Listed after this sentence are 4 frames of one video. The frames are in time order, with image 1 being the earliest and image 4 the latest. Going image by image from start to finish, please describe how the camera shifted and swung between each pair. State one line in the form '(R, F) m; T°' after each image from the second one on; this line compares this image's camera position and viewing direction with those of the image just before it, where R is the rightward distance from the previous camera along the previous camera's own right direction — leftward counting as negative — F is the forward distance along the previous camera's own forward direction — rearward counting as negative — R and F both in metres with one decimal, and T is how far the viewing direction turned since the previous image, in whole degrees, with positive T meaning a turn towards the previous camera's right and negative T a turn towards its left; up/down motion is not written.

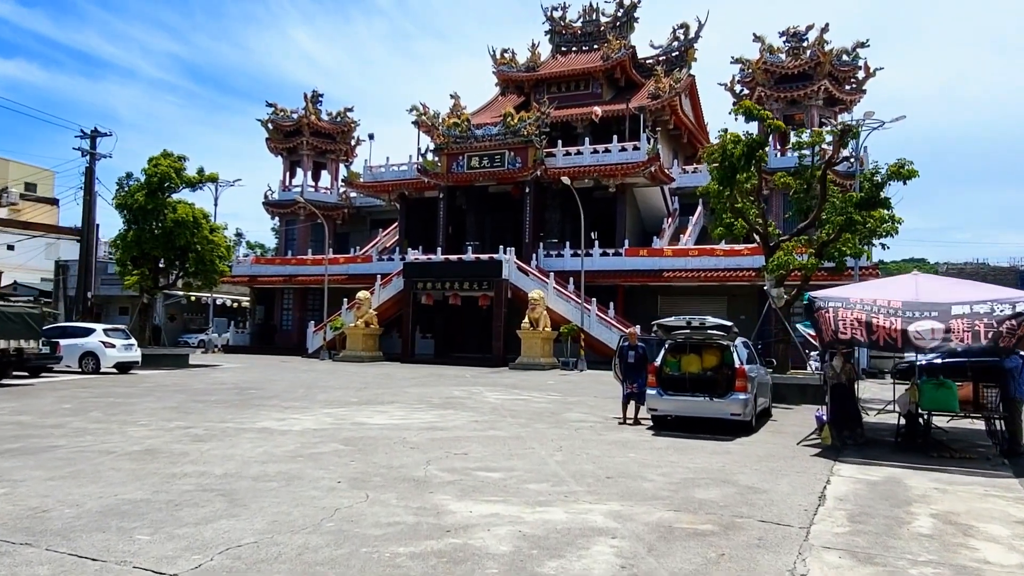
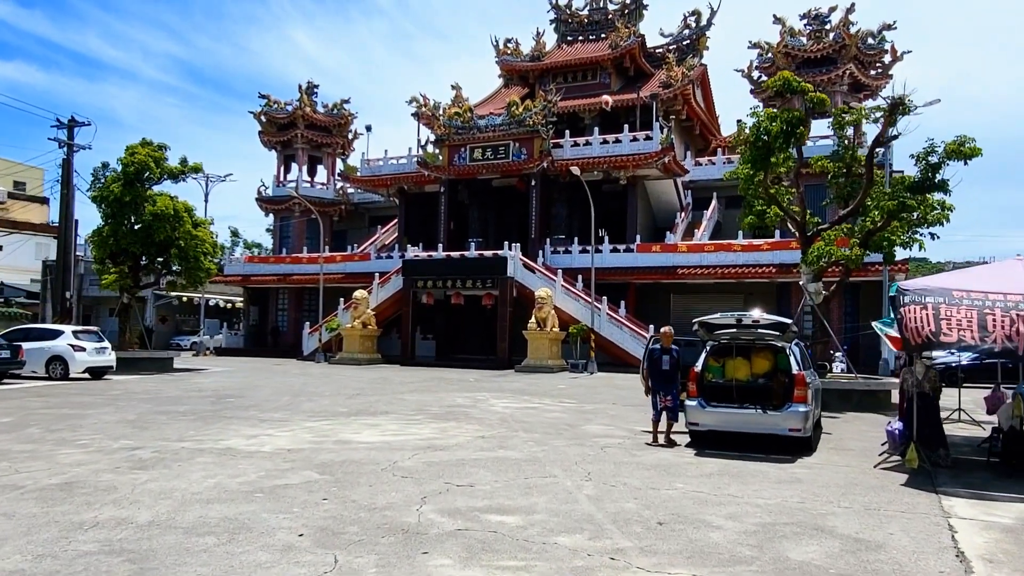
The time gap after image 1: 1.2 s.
(-0.2, +2.1) m; 0°
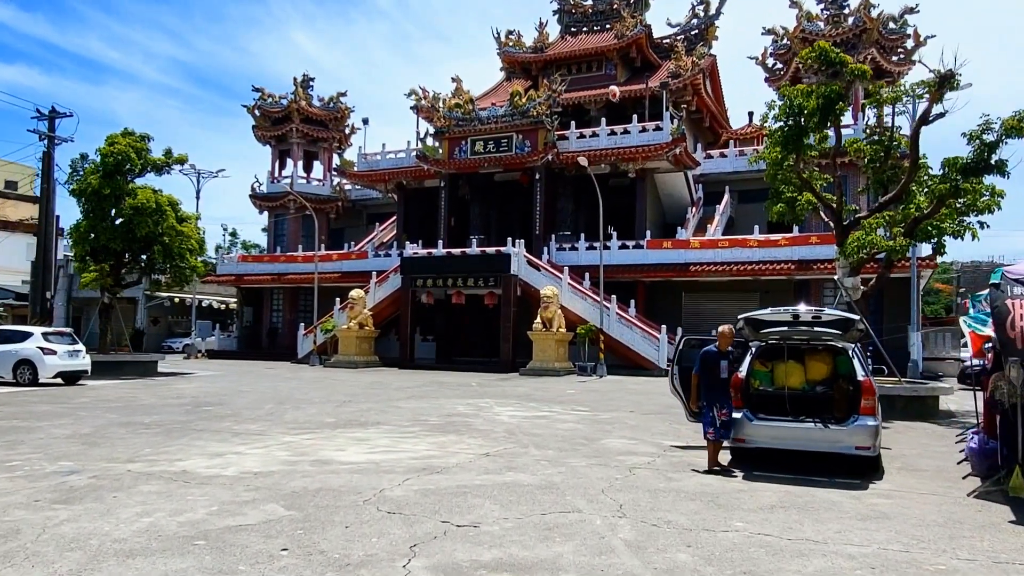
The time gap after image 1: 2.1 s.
(-0.1, +1.6) m; 0°
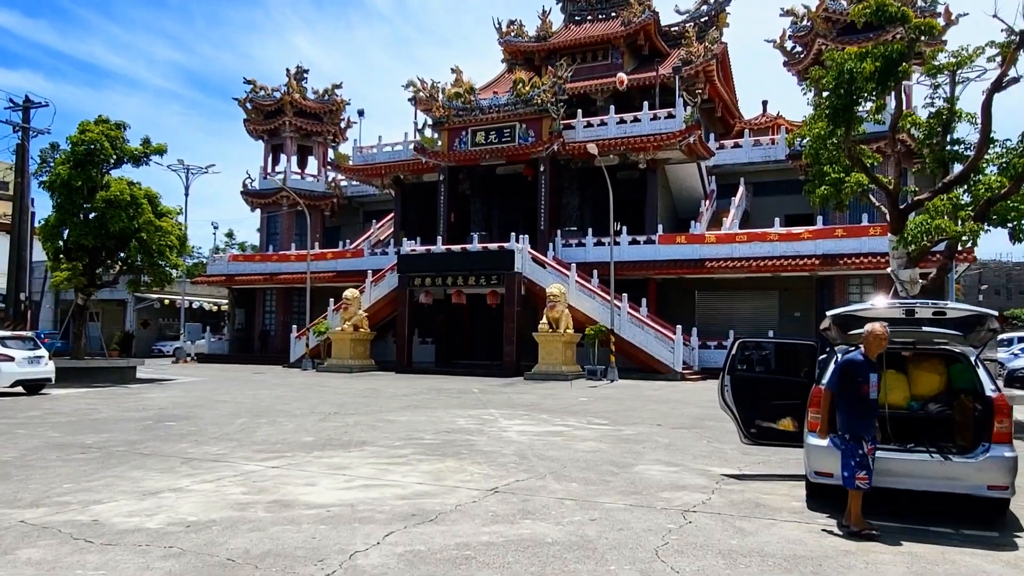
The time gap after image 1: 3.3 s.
(-0.1, +2.0) m; 0°
